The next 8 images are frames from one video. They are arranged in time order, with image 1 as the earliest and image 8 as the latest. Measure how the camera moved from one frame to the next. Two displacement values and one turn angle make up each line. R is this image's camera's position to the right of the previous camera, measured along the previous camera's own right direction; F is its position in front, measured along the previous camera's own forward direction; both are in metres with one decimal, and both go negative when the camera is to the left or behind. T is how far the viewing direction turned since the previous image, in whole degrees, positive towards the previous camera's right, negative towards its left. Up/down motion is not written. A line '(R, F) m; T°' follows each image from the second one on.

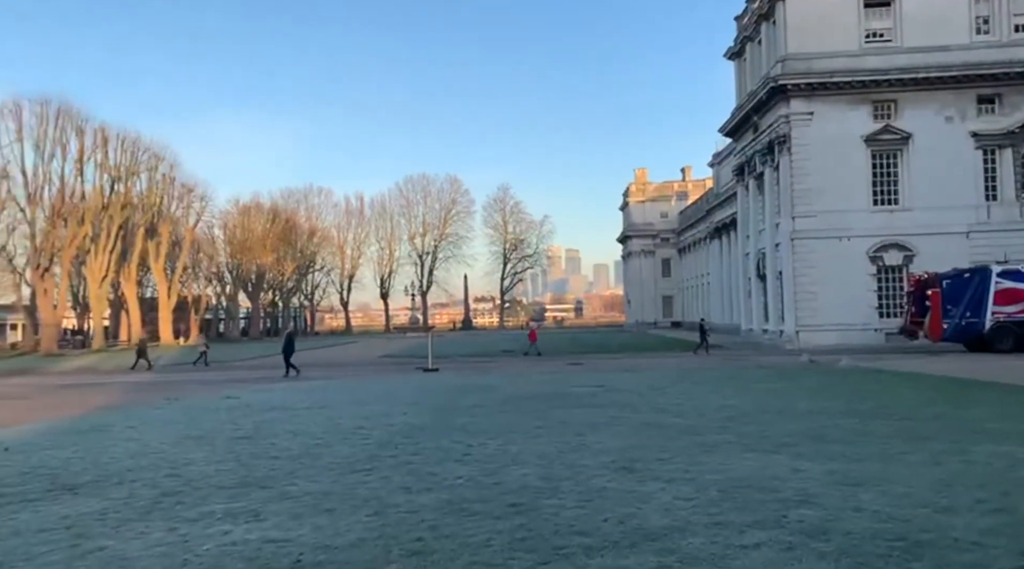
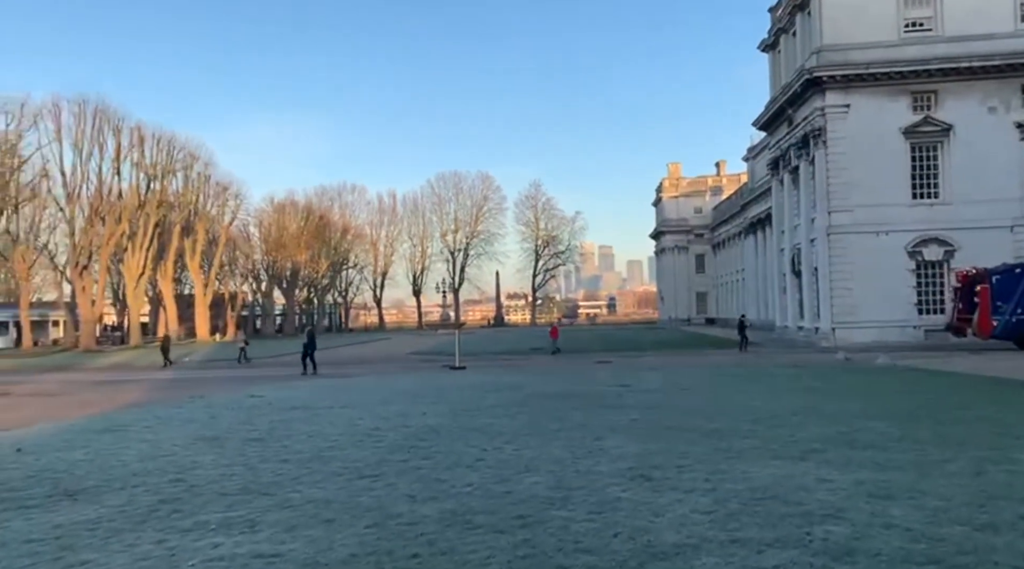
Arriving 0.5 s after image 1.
(+0.2, +0.3) m; -2°
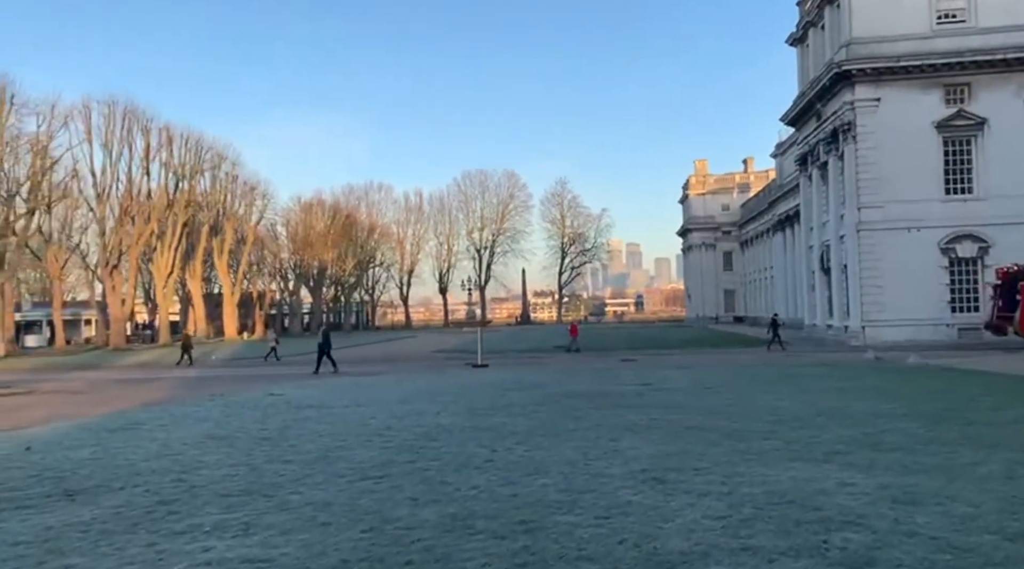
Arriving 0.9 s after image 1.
(+0.2, +0.3) m; -2°
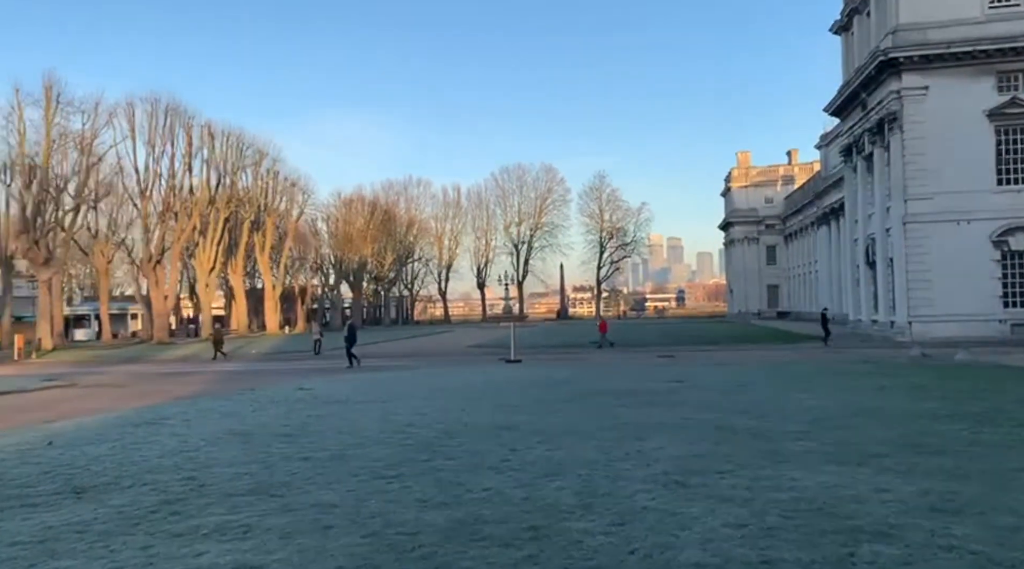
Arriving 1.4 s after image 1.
(+0.2, +0.3) m; -3°
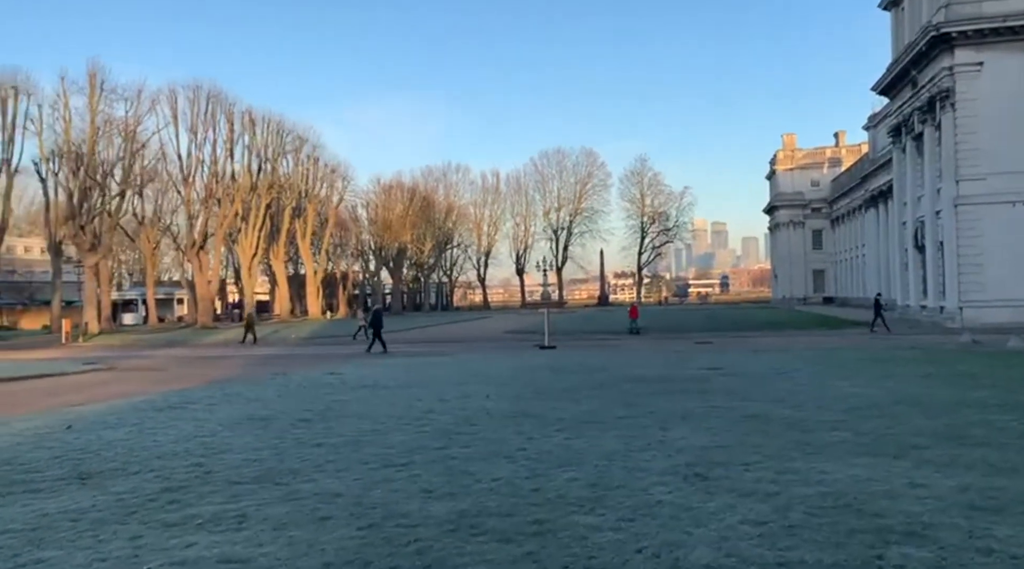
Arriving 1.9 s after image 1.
(+0.3, +0.3) m; -3°
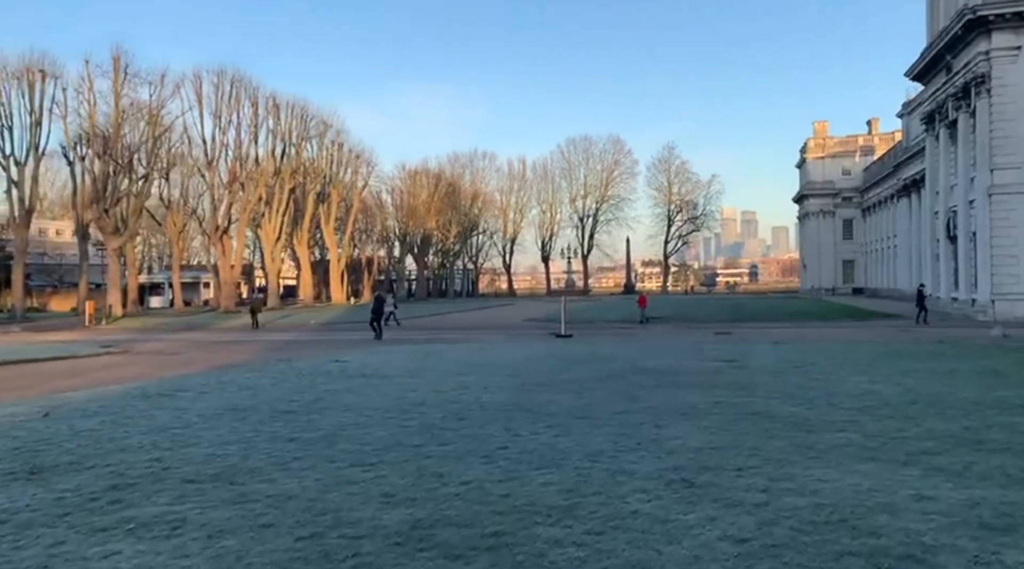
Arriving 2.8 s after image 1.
(+0.5, +0.5) m; -2°
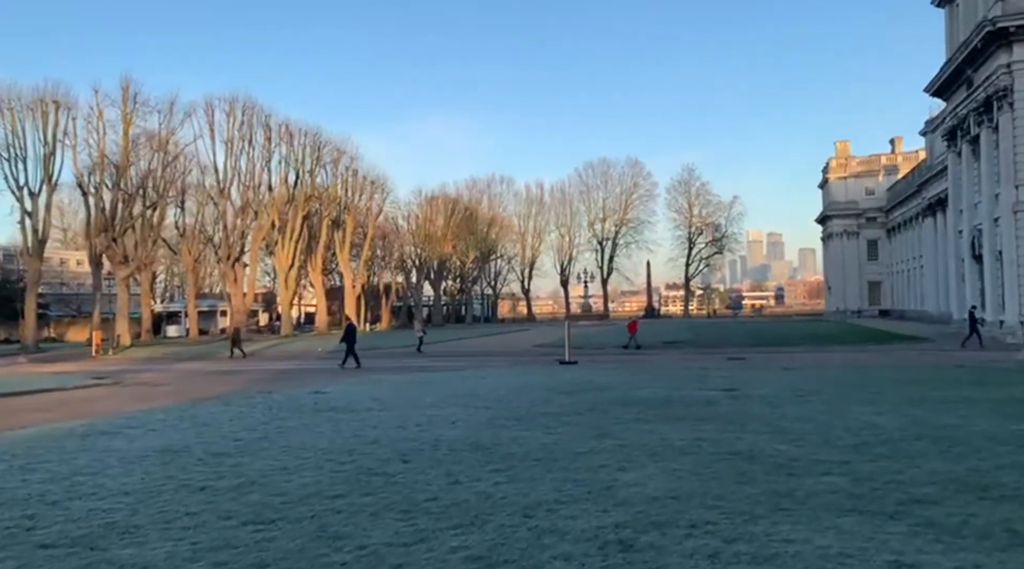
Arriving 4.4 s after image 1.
(+0.9, +0.9) m; -2°
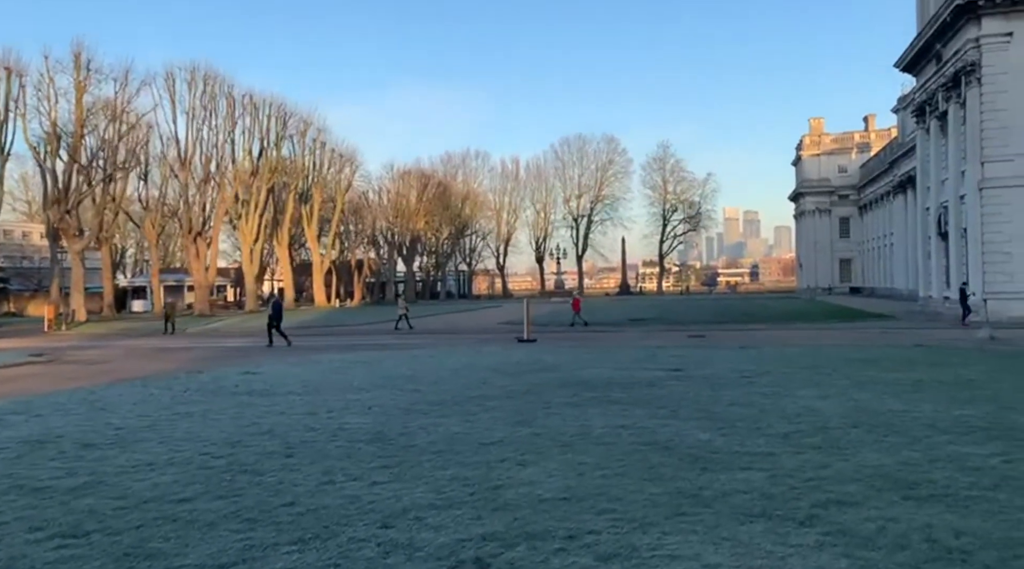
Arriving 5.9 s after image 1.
(+0.9, +0.9) m; +2°
